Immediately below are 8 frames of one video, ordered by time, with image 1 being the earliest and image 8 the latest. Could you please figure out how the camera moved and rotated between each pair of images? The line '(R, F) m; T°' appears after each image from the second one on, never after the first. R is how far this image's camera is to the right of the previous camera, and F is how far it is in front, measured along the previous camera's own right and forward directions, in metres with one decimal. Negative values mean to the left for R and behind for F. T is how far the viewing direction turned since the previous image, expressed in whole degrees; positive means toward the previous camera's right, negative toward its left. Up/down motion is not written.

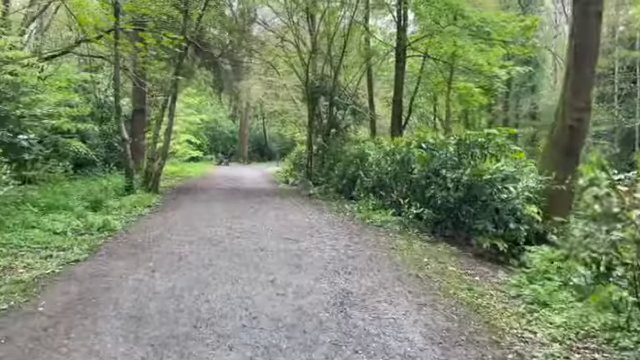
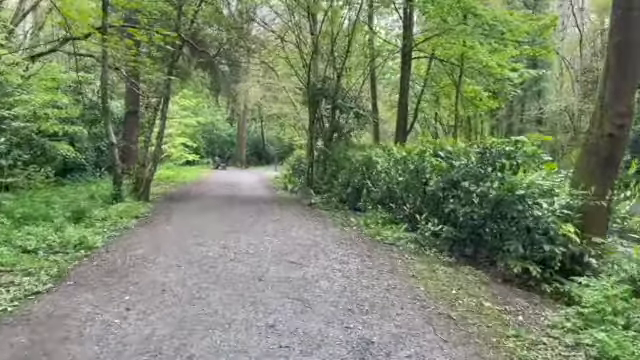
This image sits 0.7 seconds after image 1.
(-0.1, +0.9) m; 0°
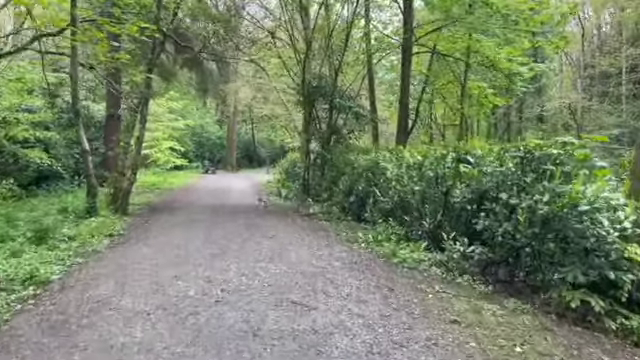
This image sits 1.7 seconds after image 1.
(-0.2, +1.3) m; +1°
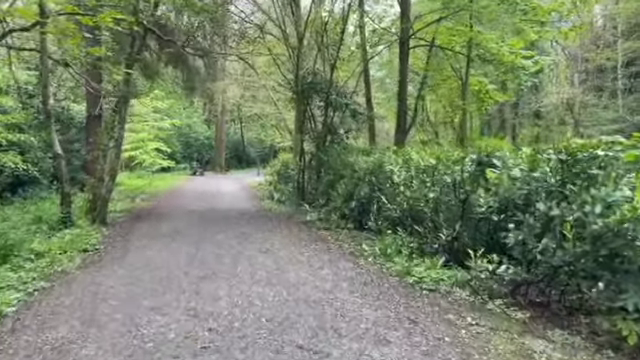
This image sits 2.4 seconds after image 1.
(-0.2, +0.9) m; +1°
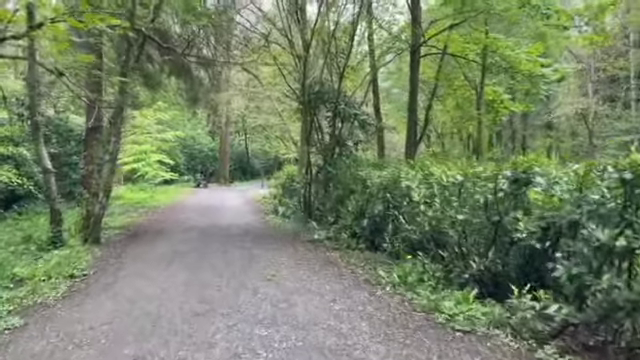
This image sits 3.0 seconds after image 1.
(-0.1, +0.8) m; -1°
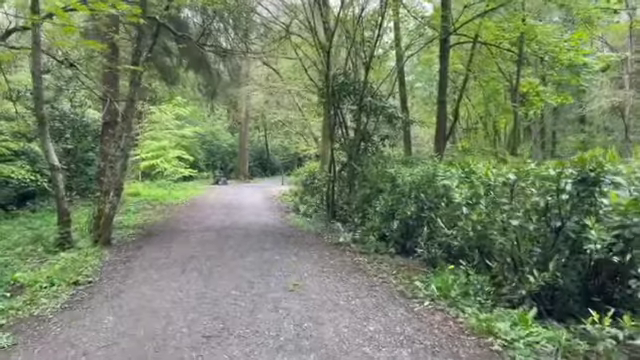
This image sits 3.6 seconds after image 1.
(-0.1, +0.8) m; -2°
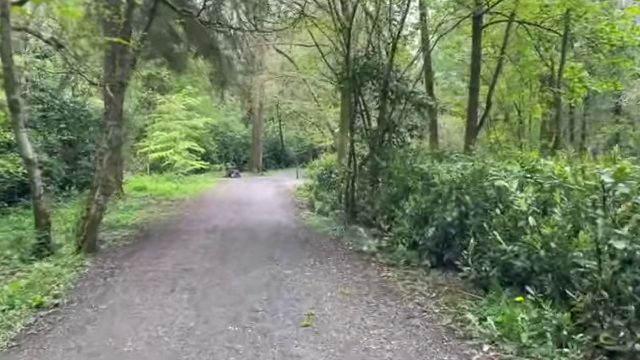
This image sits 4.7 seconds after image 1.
(-0.1, +1.4) m; -2°
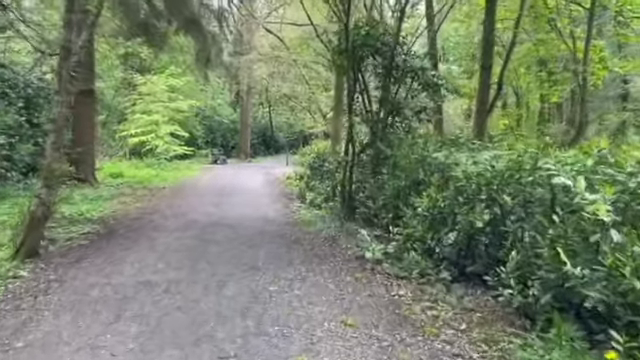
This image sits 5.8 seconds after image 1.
(-0.1, +1.4) m; +1°
